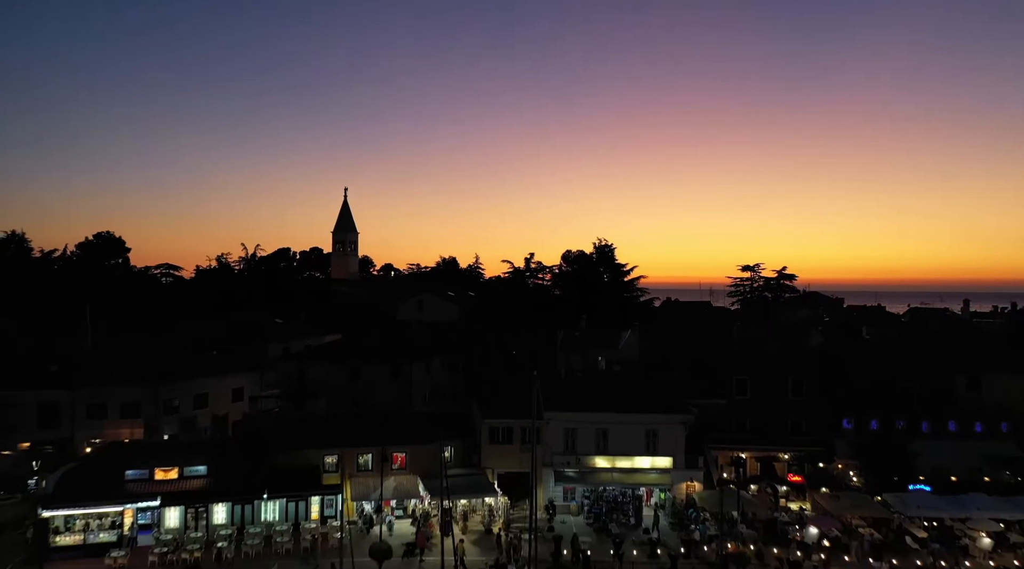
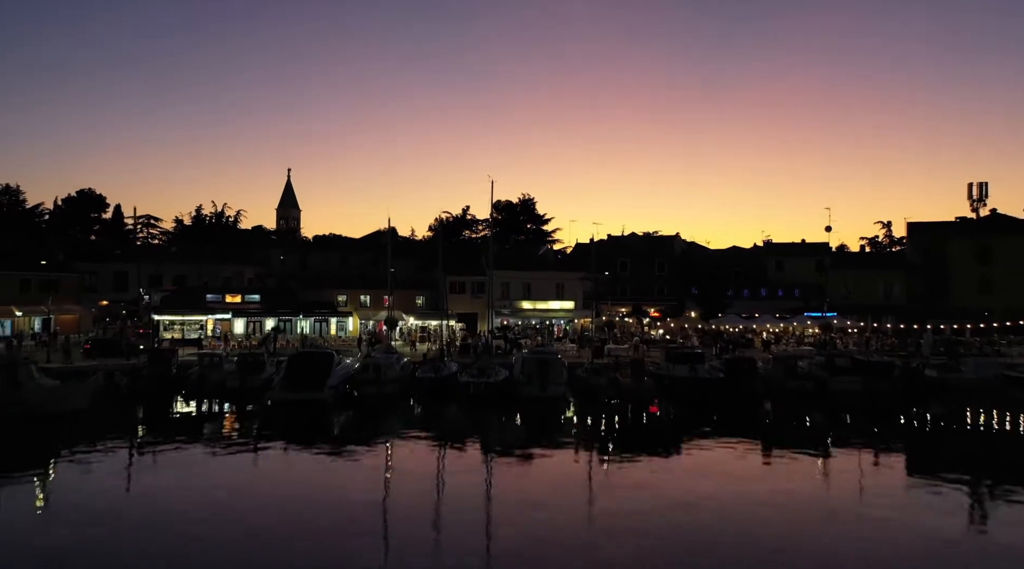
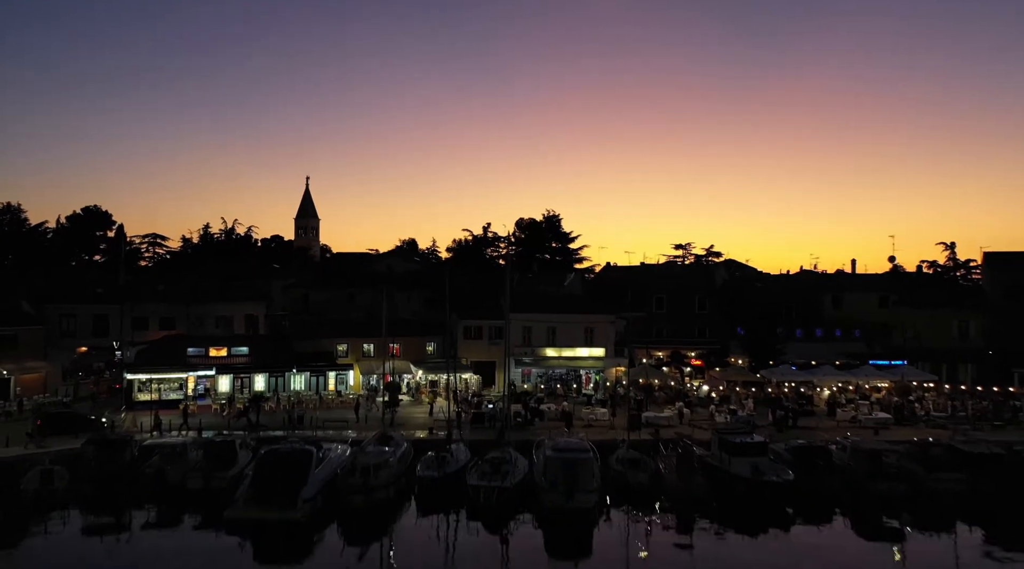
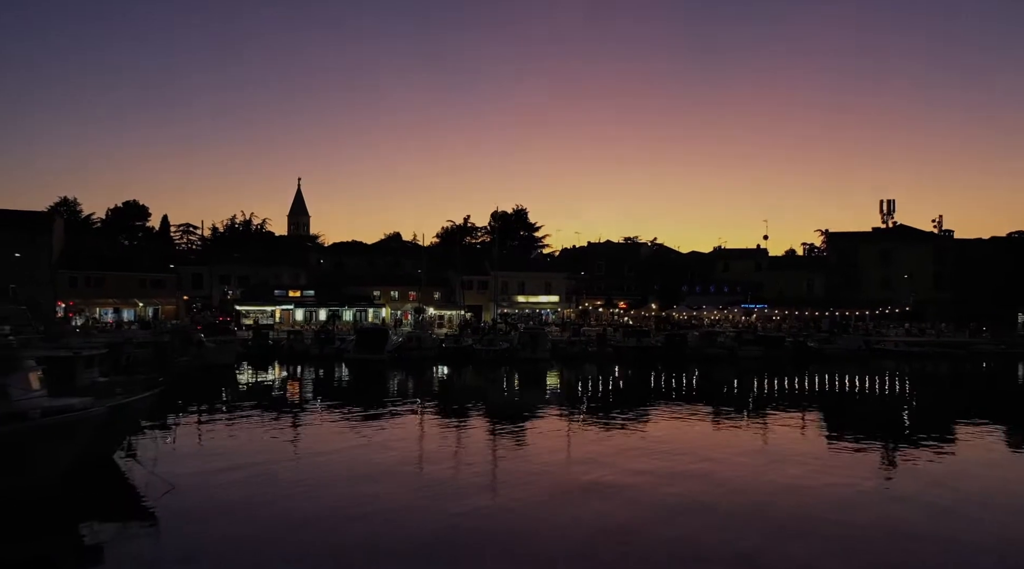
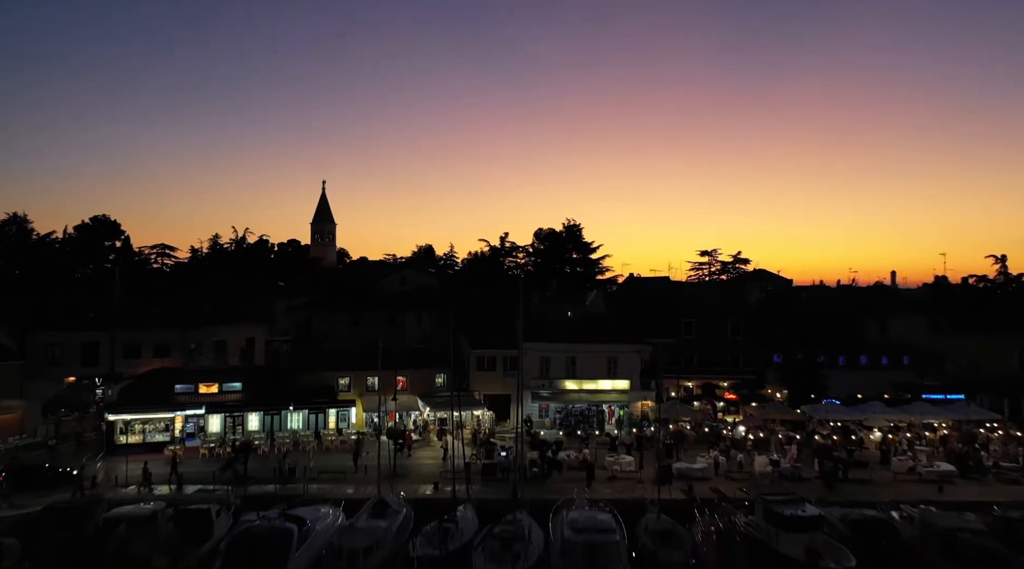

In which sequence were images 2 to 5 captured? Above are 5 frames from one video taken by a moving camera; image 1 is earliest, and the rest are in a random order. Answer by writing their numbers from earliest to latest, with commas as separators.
5, 3, 2, 4
